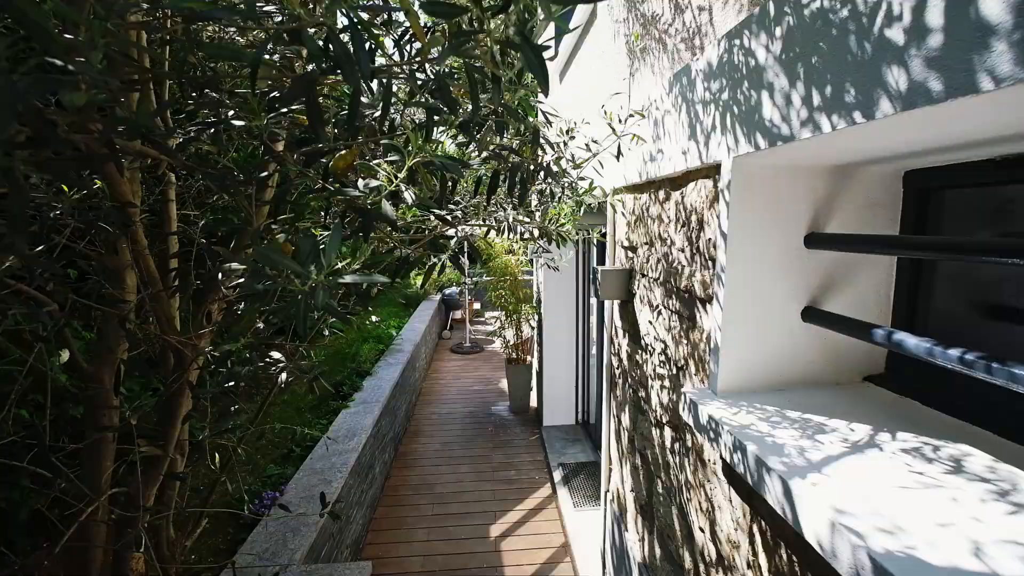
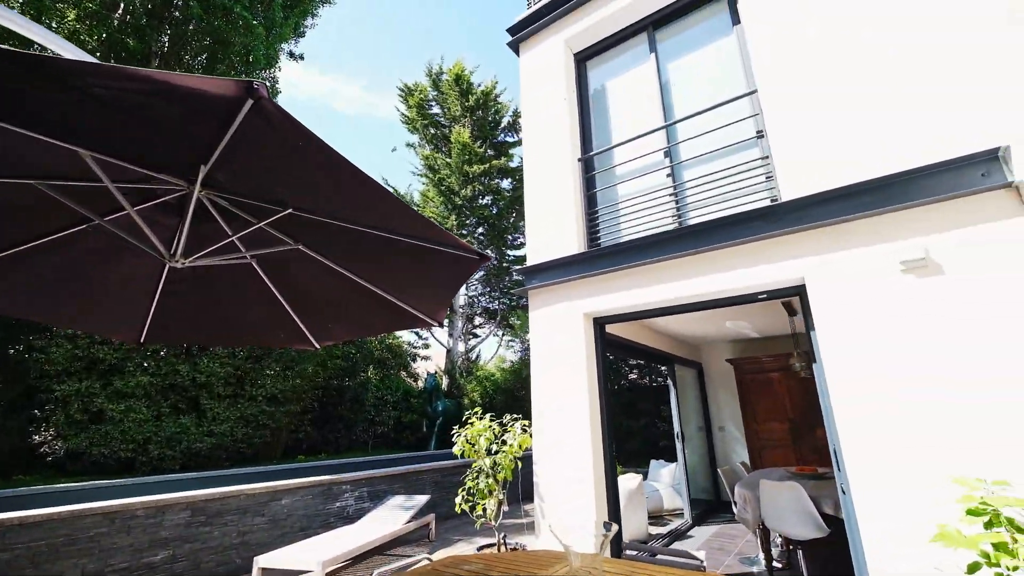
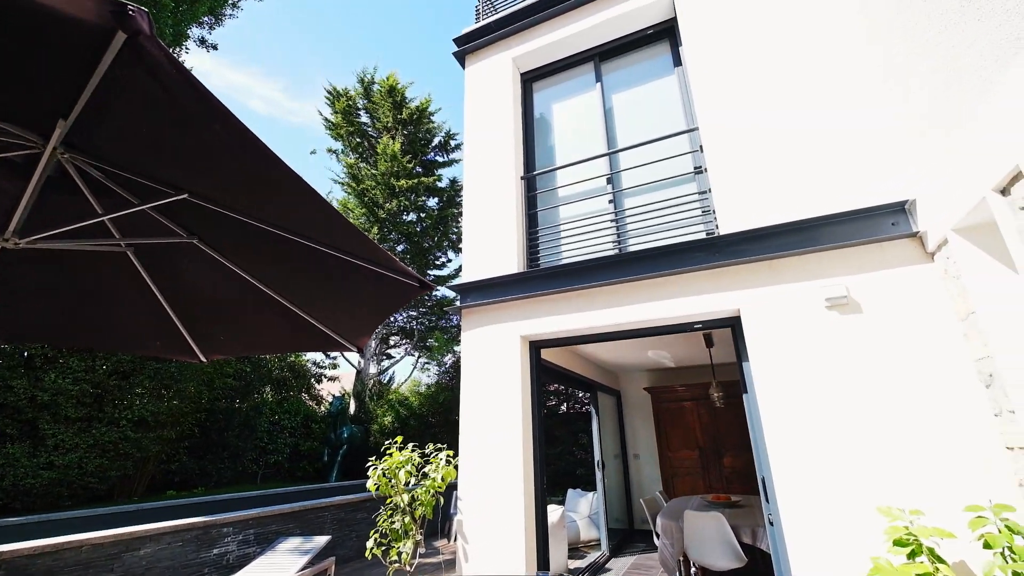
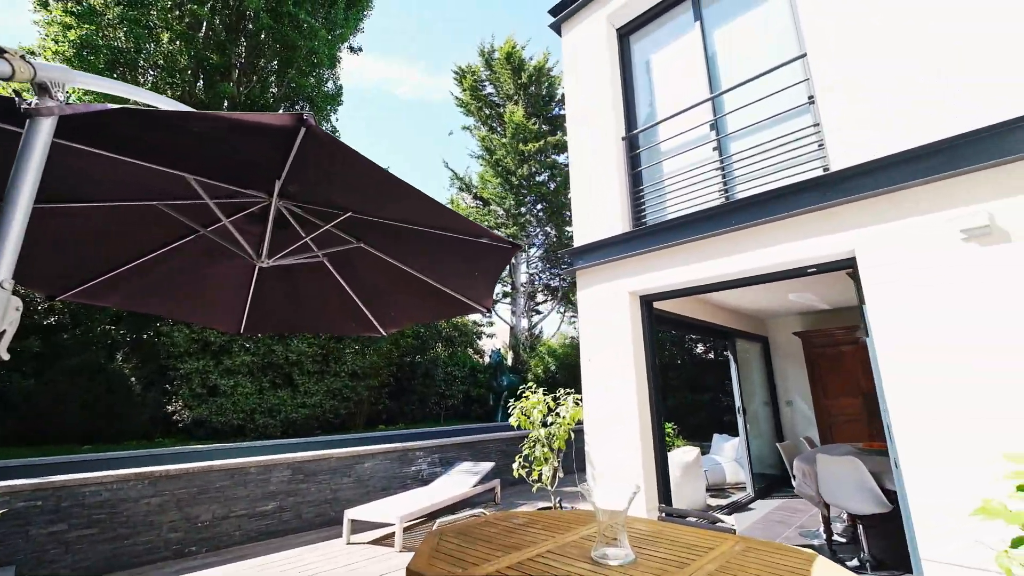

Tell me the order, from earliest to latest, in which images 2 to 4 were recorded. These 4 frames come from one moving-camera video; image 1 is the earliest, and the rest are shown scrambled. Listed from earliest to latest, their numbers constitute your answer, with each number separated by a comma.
4, 2, 3
